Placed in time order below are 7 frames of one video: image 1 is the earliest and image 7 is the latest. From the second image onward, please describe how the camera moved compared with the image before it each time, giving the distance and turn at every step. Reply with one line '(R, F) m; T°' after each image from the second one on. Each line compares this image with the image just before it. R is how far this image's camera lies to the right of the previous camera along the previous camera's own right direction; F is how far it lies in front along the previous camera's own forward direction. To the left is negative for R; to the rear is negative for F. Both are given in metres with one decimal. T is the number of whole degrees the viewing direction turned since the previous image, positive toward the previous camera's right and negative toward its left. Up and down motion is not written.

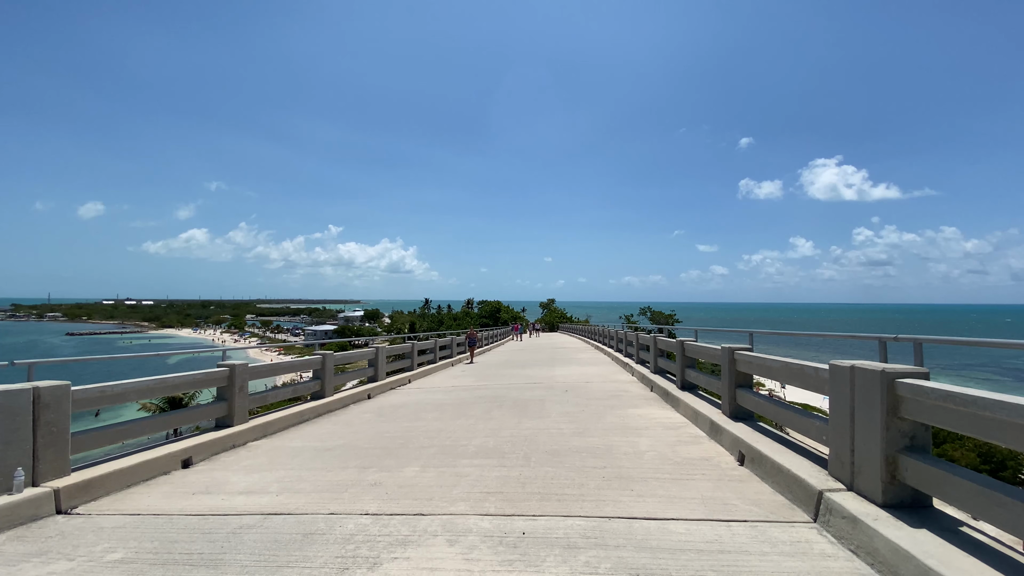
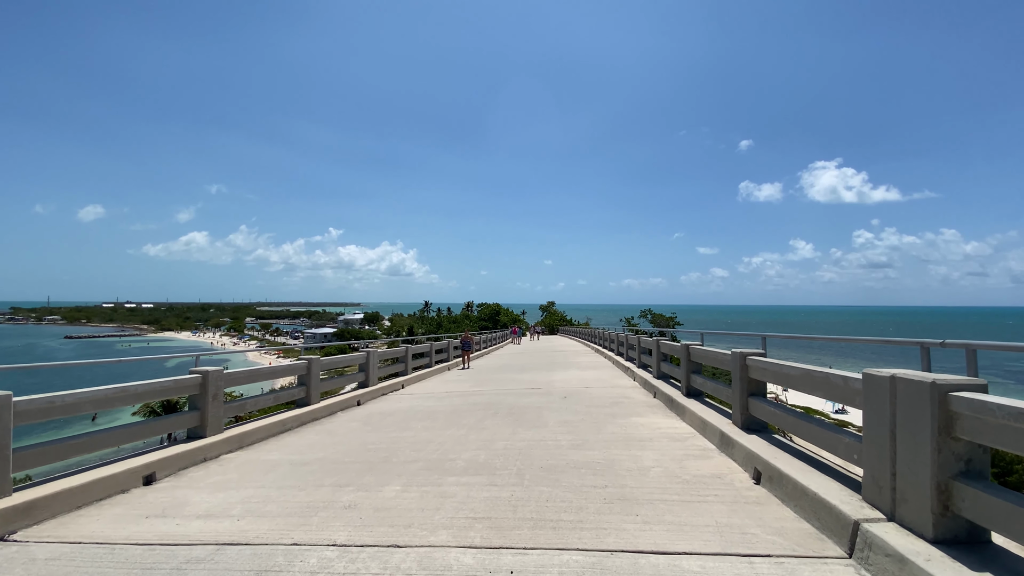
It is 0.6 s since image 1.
(+0.1, +0.5) m; 0°
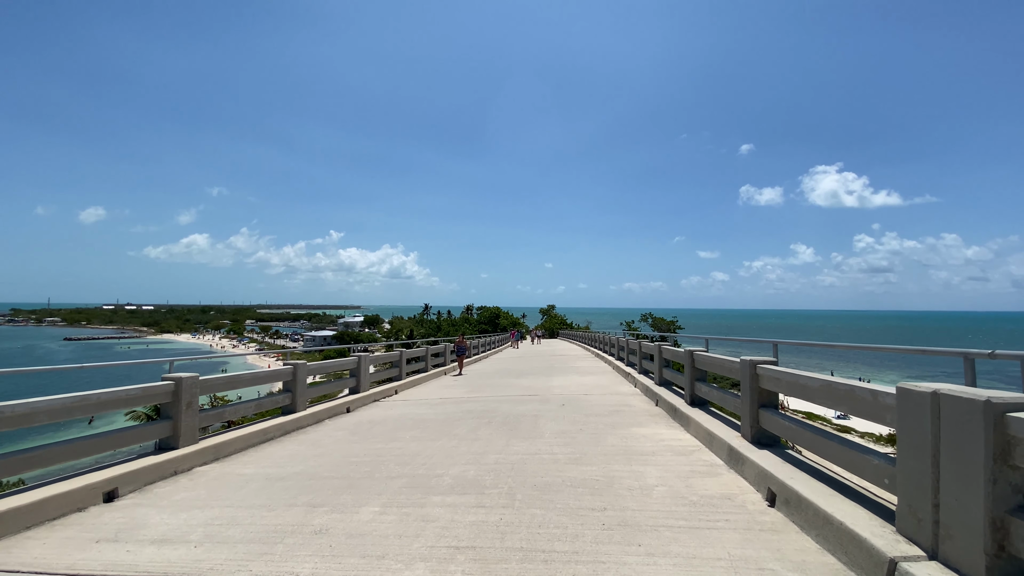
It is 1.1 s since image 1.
(+0.1, +0.4) m; 0°
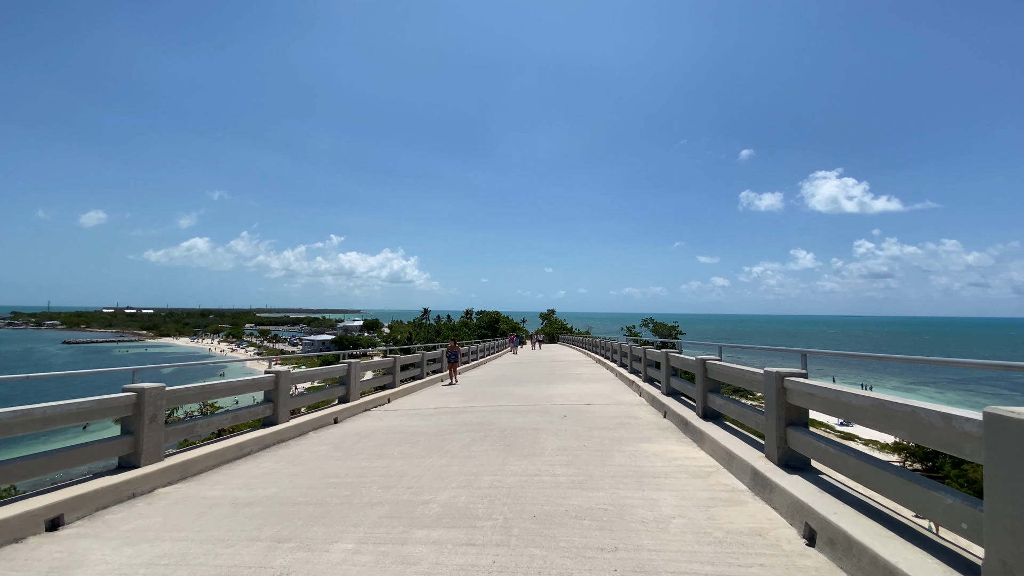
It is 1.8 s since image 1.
(0.0, +0.6) m; 0°
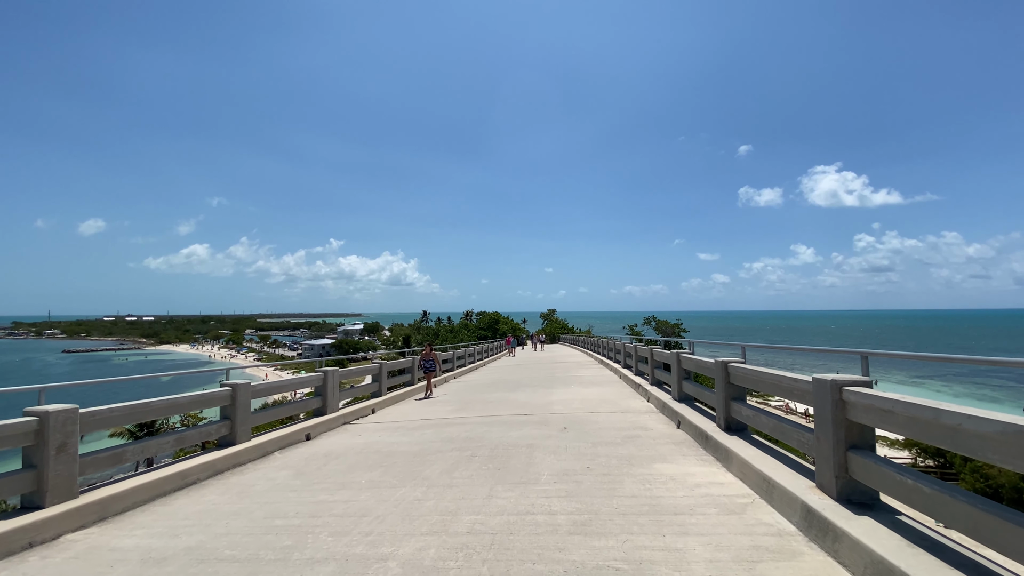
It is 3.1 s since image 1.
(+0.2, +1.1) m; 0°
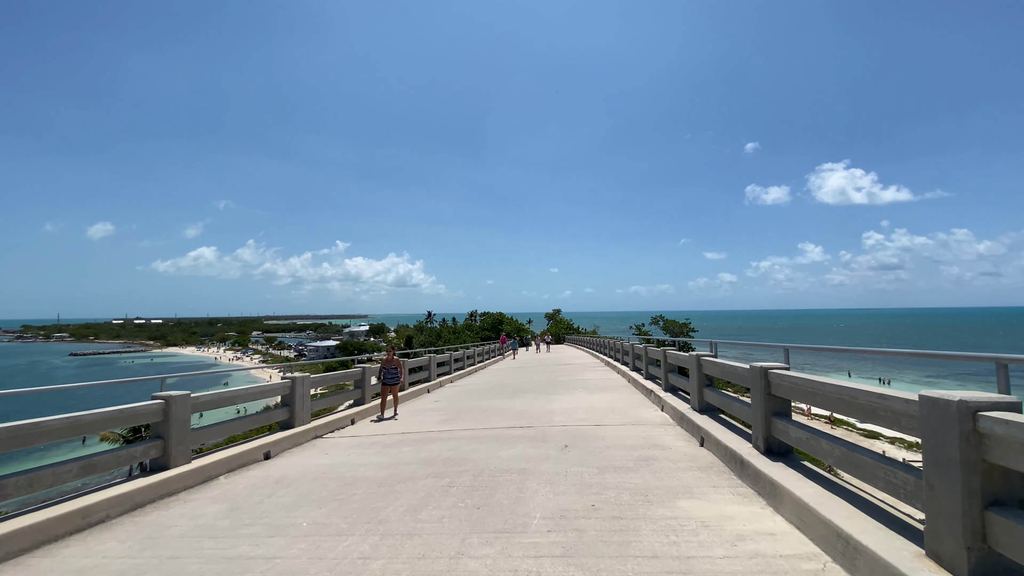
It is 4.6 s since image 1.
(+0.2, +1.3) m; -1°
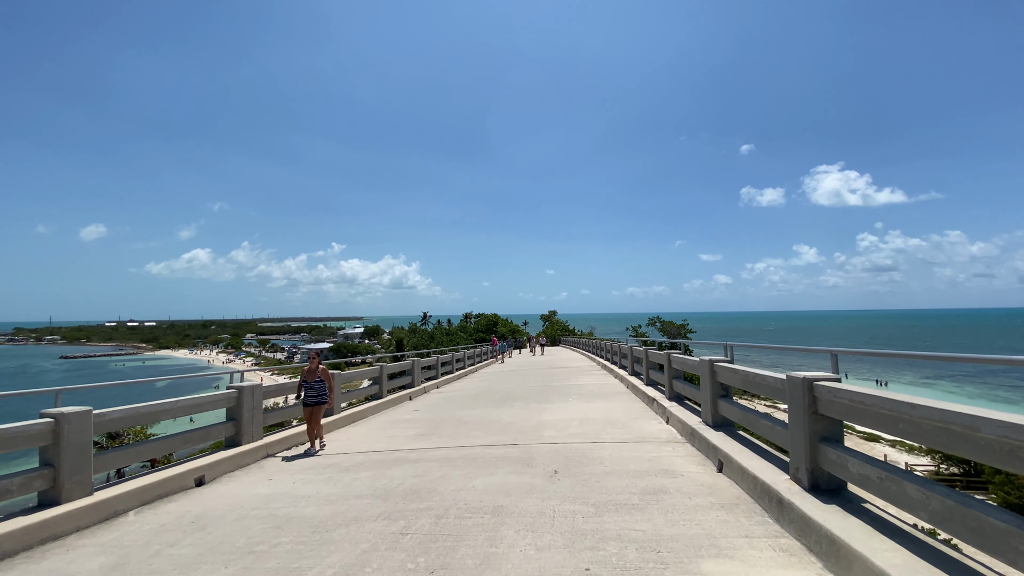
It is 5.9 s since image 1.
(+0.2, +1.2) m; 0°
